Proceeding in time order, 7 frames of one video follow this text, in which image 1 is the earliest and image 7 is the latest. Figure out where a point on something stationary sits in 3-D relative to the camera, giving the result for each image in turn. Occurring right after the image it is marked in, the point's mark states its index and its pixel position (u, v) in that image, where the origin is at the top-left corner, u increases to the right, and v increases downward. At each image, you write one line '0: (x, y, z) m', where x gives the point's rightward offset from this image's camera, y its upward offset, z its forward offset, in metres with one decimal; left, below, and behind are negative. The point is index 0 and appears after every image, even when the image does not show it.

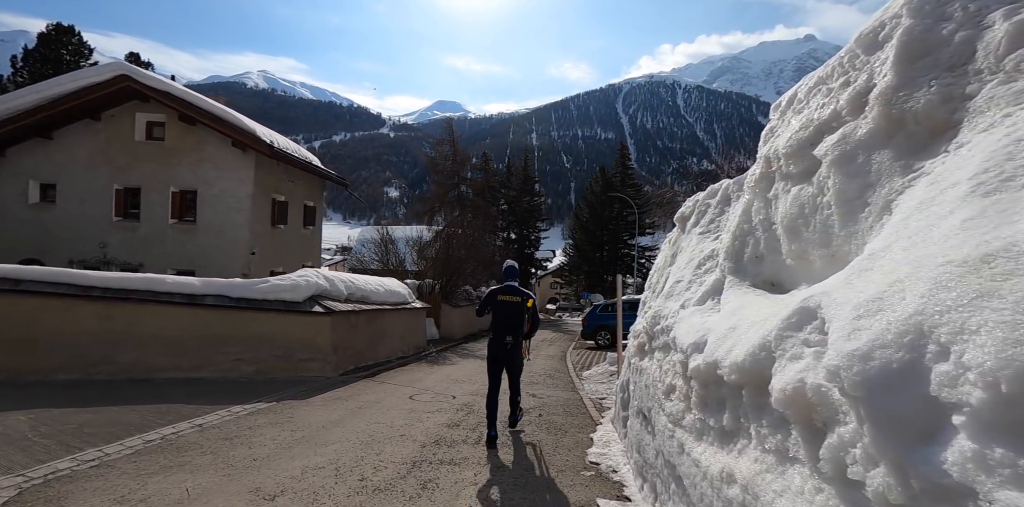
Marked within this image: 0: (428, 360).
0: (-2.3, -2.8, +14.9) m
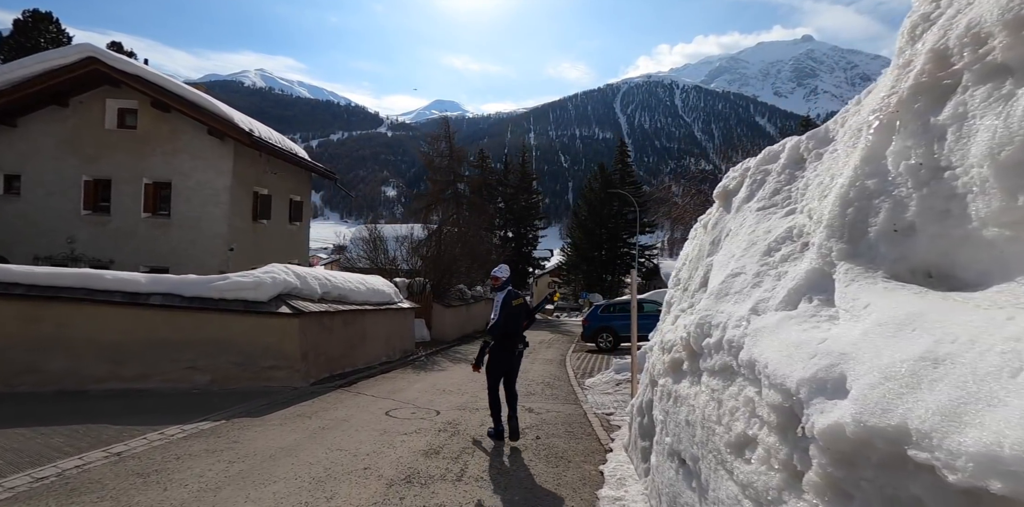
0: (-2.4, -2.7, +13.6) m
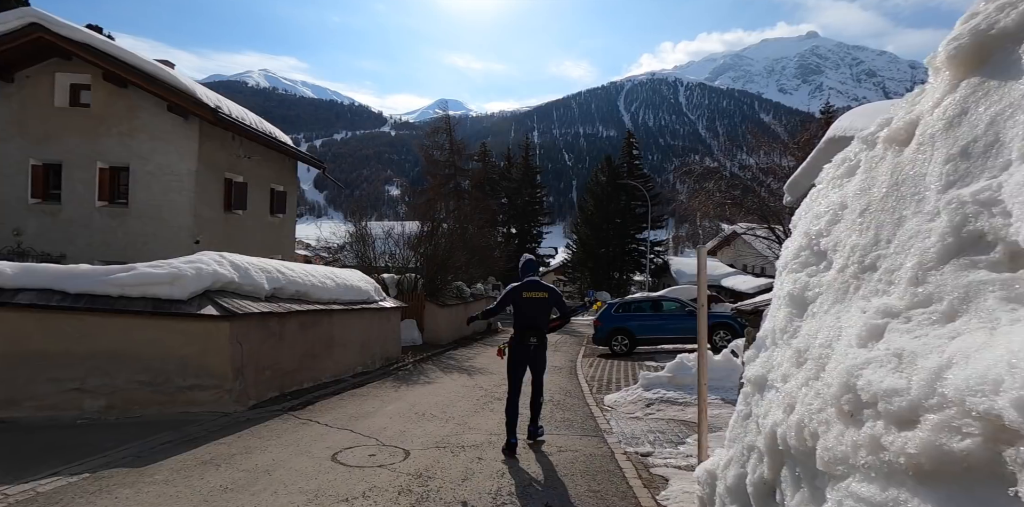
0: (-2.3, -2.5, +11.4) m
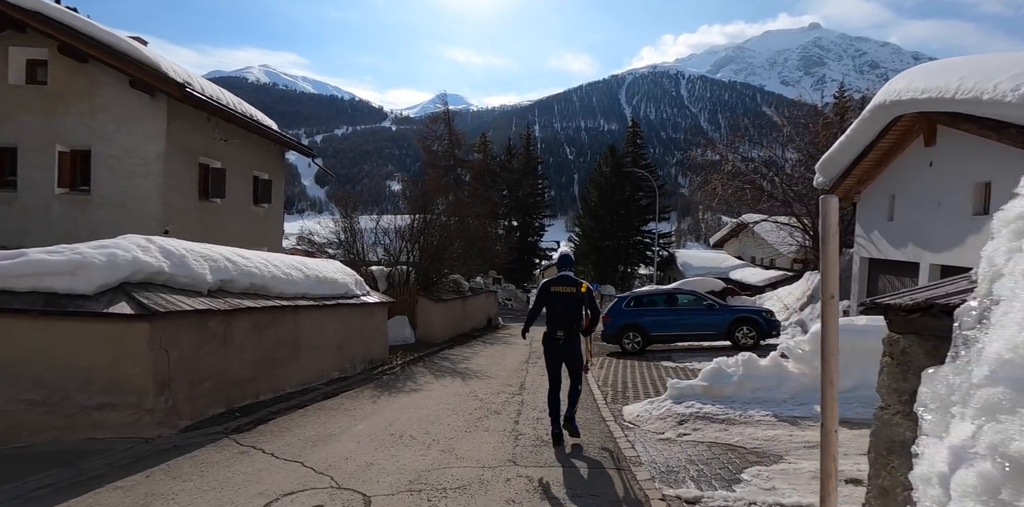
0: (-2.3, -2.3, +9.9) m
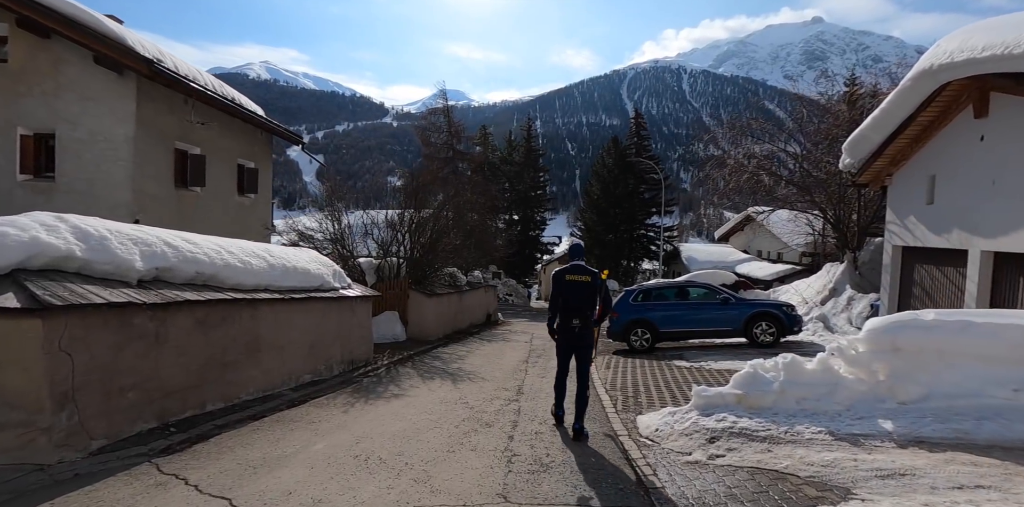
0: (-2.4, -2.1, +8.7) m
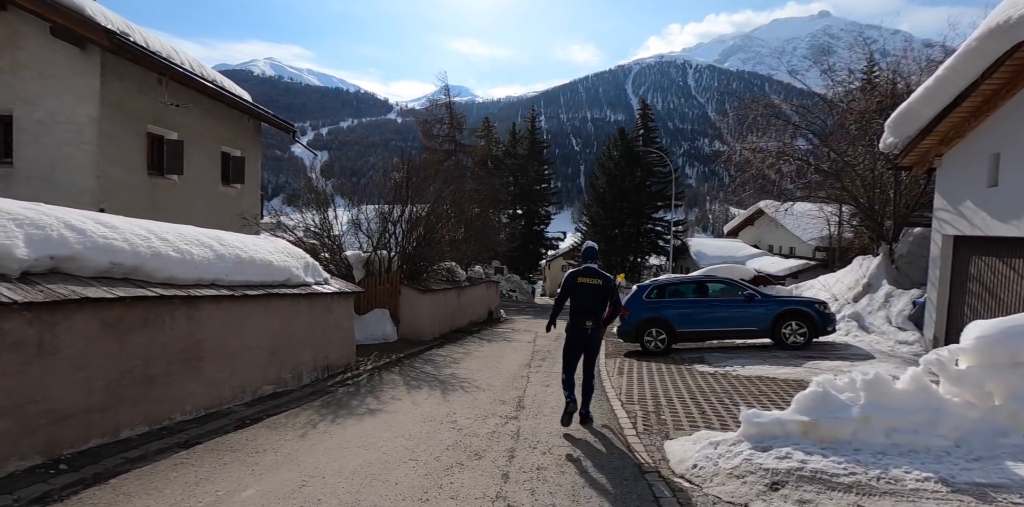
0: (-2.4, -1.9, +7.4) m
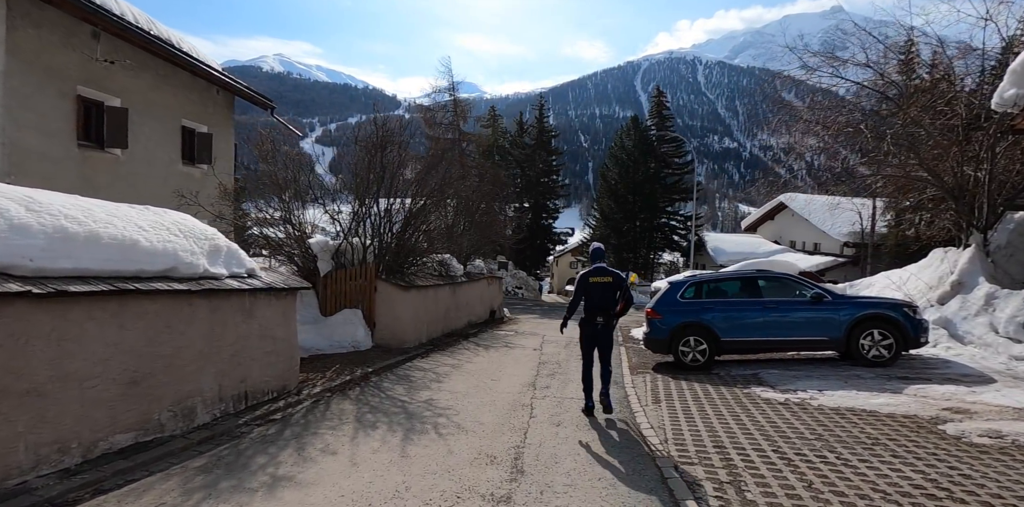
0: (-2.5, -1.7, +4.9) m
